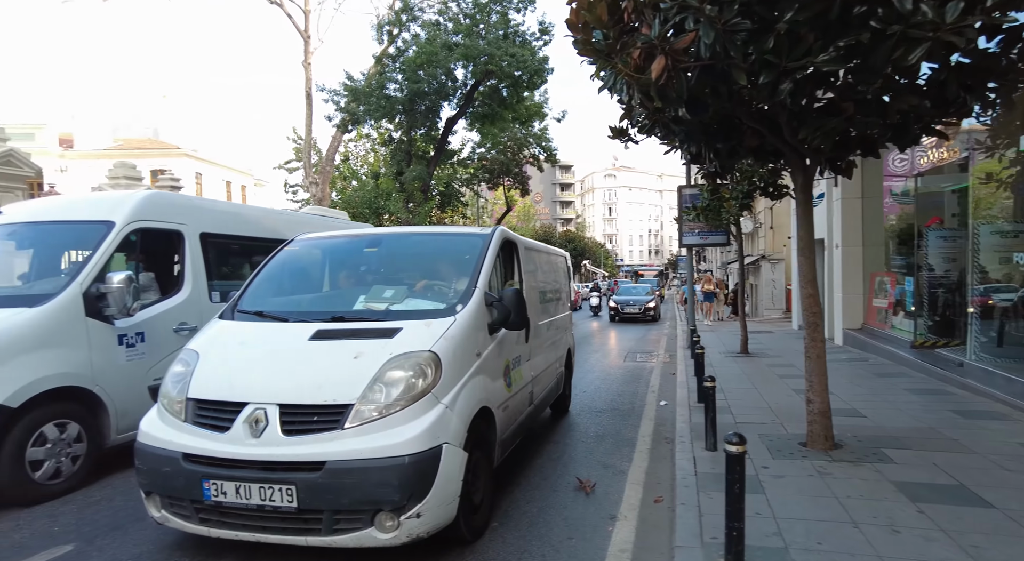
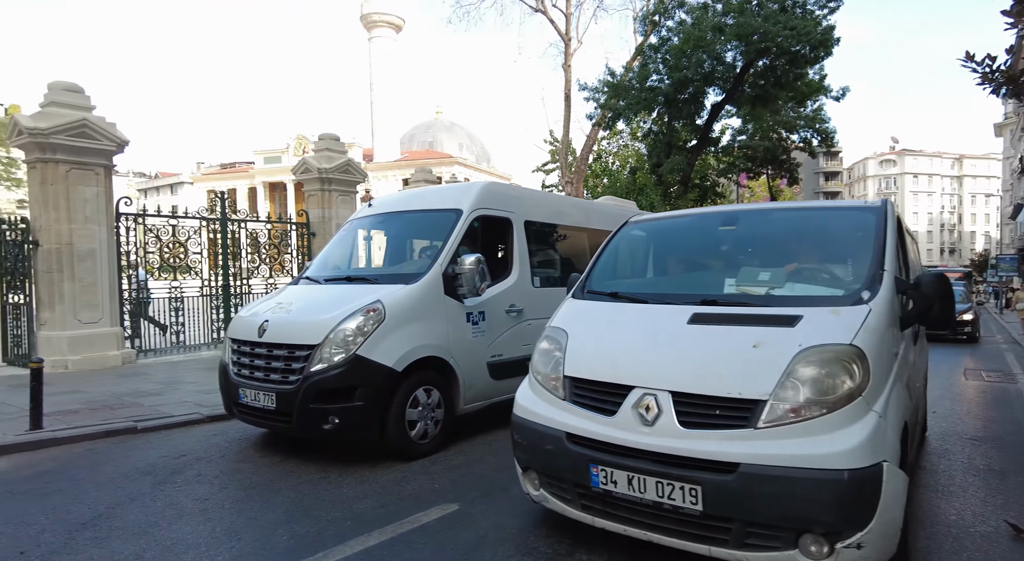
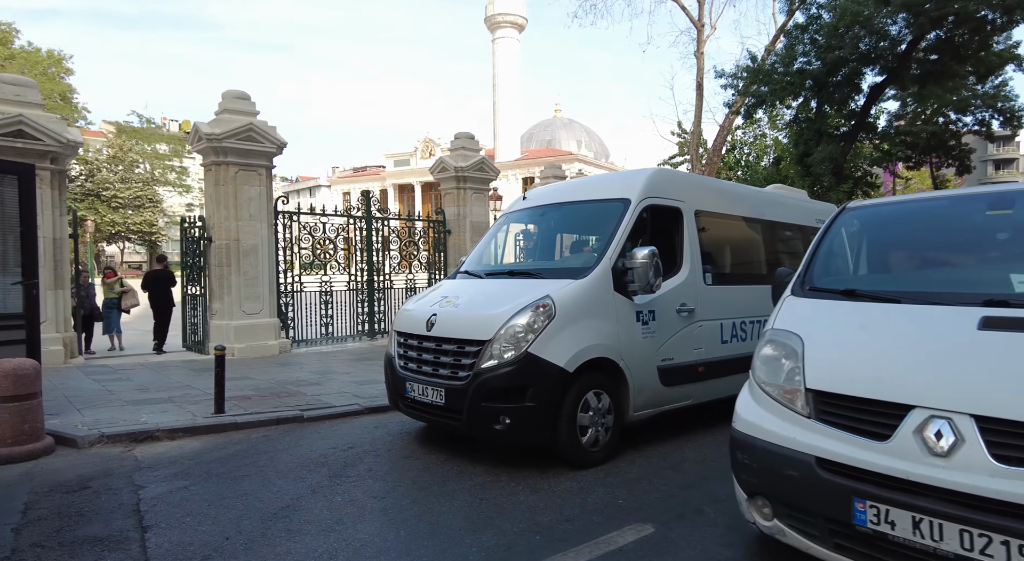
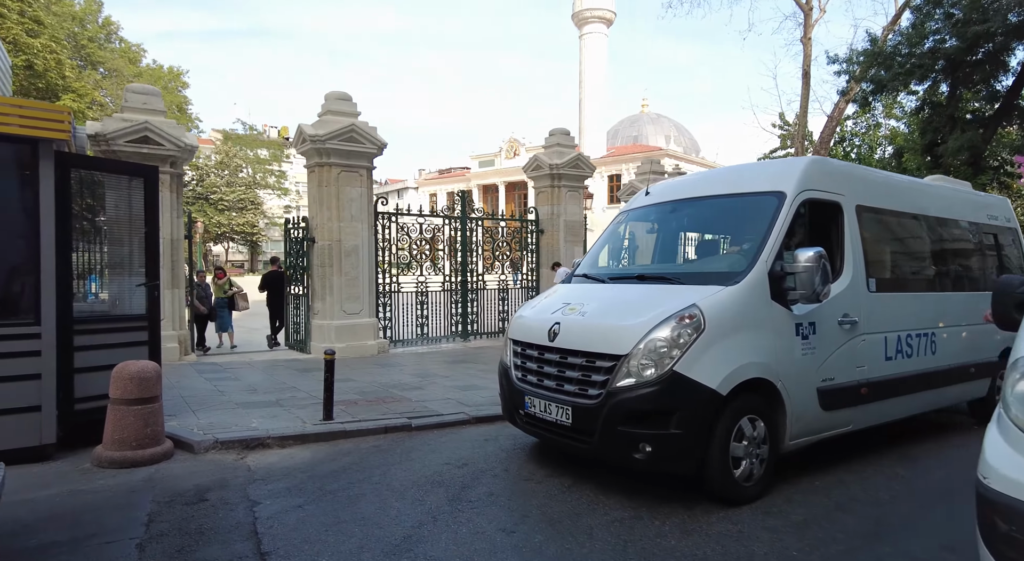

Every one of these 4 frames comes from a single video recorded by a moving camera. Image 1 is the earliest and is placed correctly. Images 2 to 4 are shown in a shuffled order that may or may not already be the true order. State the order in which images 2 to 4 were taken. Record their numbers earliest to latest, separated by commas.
2, 3, 4
